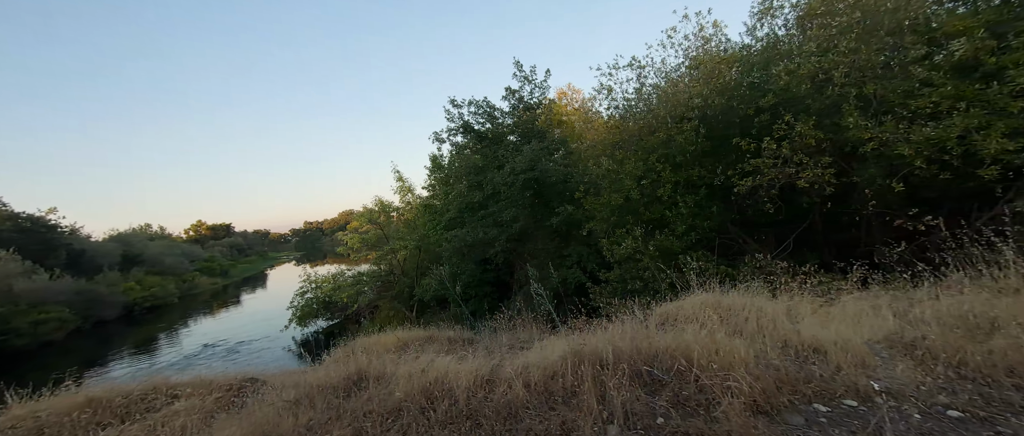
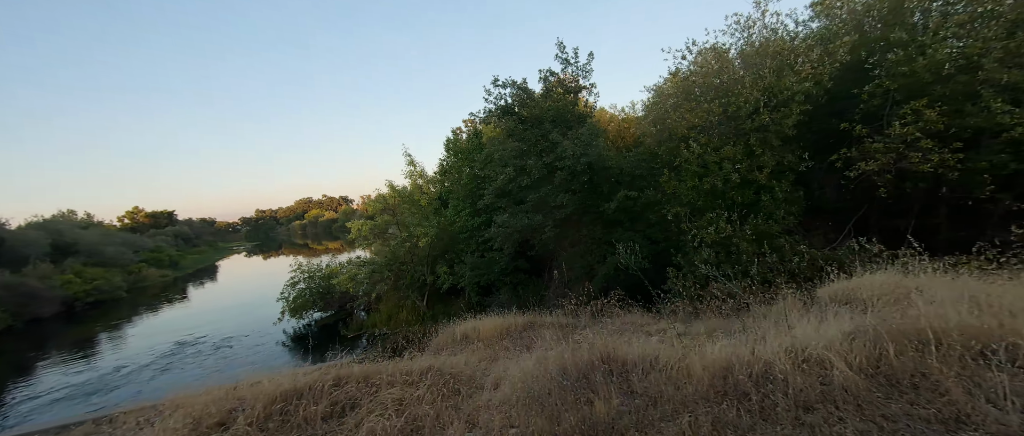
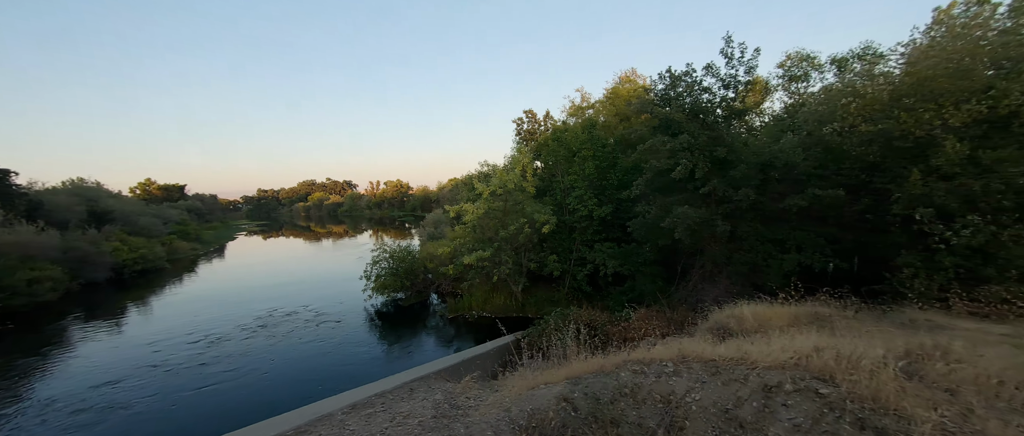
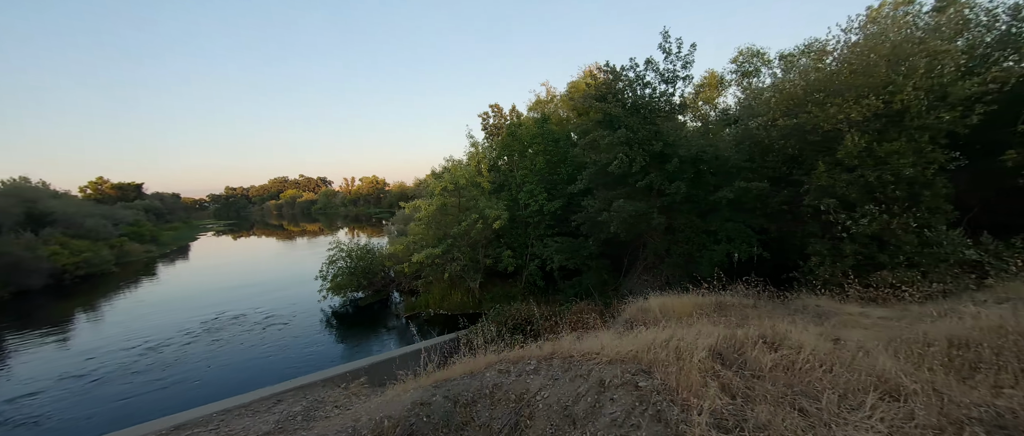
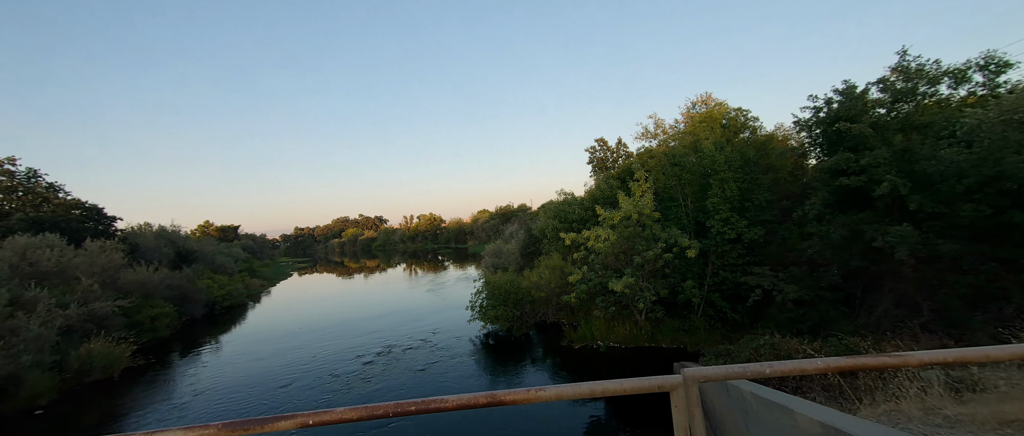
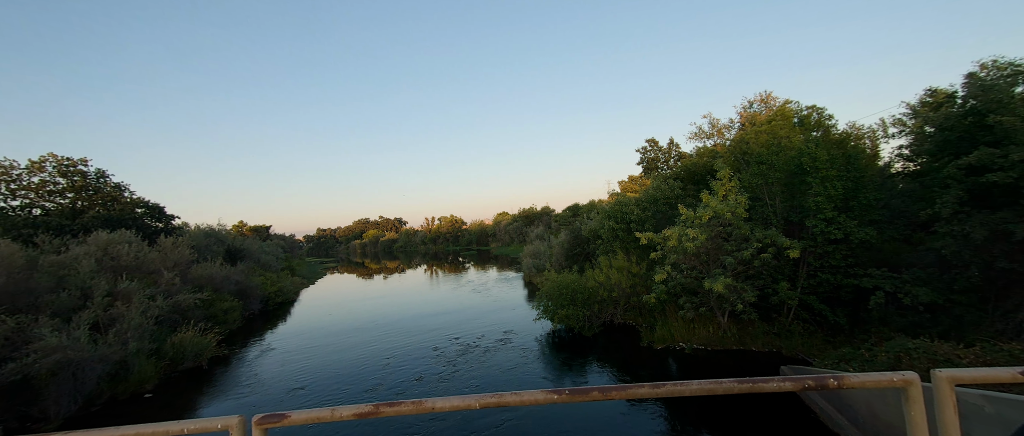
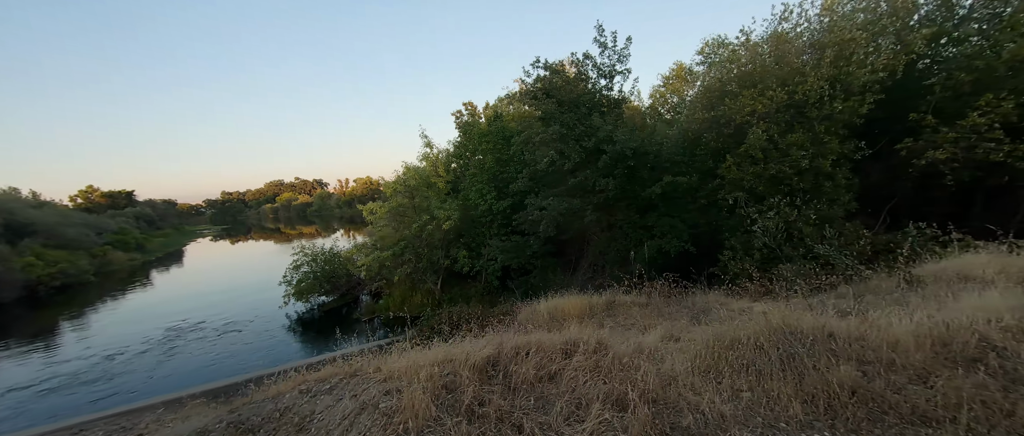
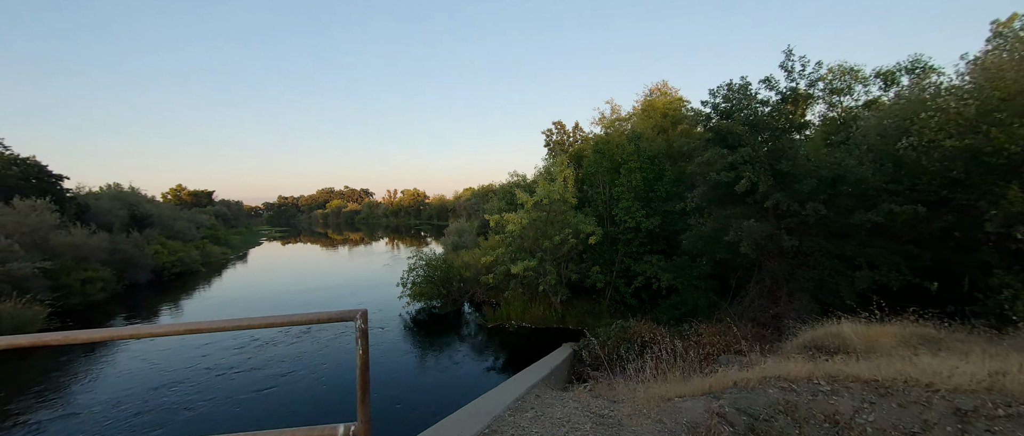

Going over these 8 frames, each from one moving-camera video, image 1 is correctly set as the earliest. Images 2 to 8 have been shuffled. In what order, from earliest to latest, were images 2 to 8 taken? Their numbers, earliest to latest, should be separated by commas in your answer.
2, 7, 4, 3, 8, 5, 6
